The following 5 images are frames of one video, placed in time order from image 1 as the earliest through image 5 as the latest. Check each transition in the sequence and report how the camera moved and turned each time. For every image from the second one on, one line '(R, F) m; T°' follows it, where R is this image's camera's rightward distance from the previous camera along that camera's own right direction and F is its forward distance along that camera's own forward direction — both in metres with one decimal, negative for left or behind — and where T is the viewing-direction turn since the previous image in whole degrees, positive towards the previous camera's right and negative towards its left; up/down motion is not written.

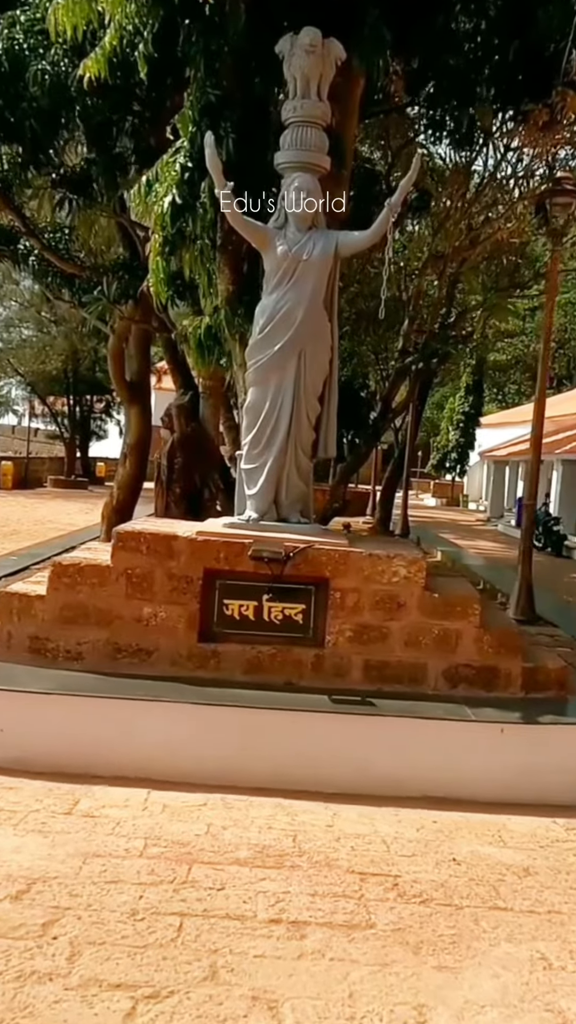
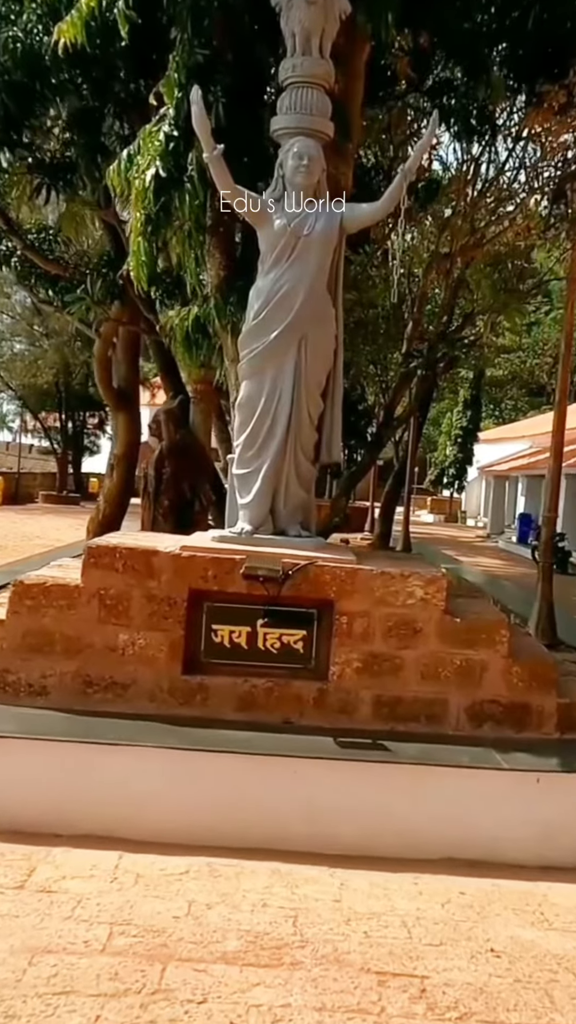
(0.0, +0.7) m; 0°
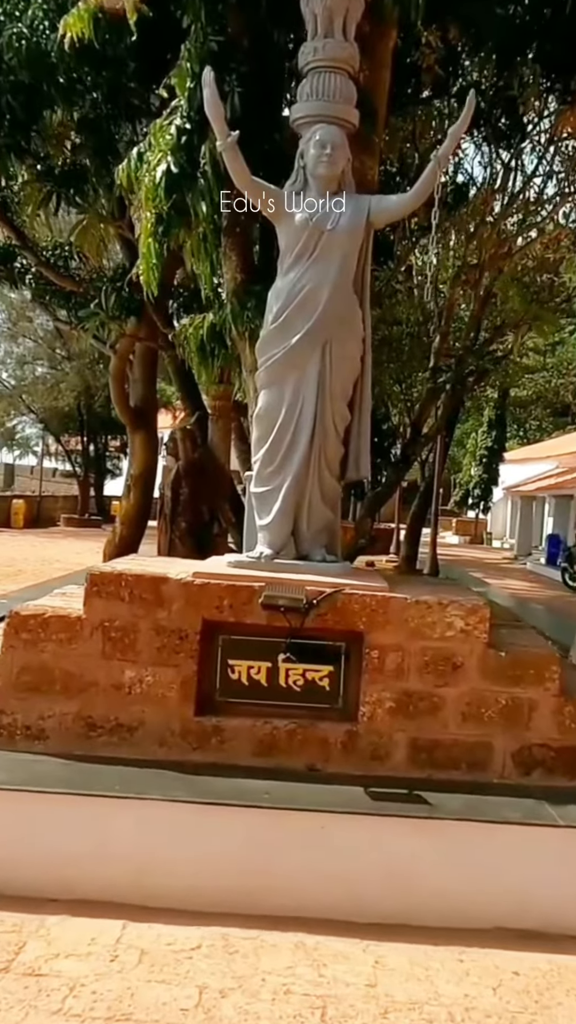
(0.0, +0.4) m; -1°
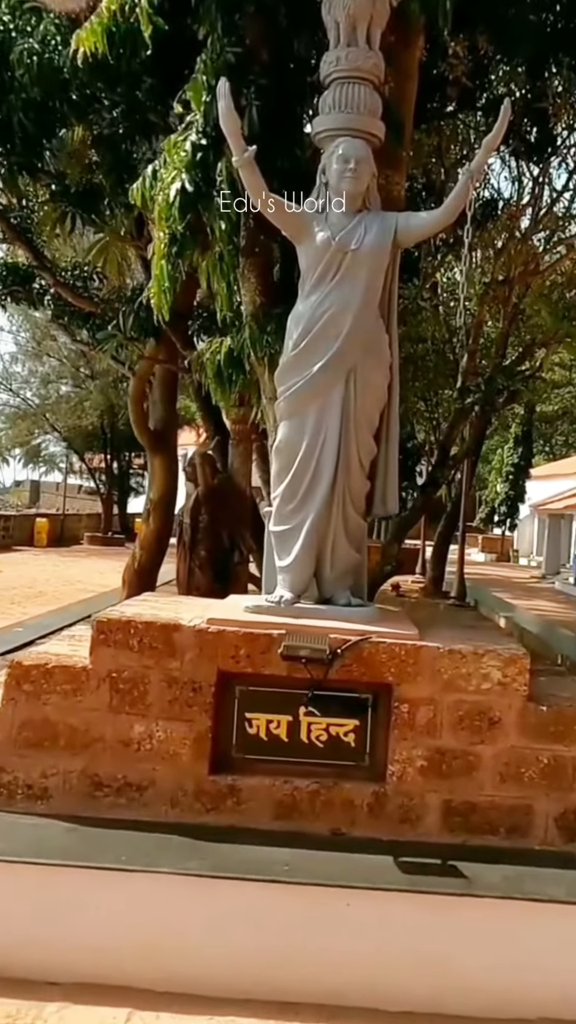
(0.0, +0.3) m; -2°
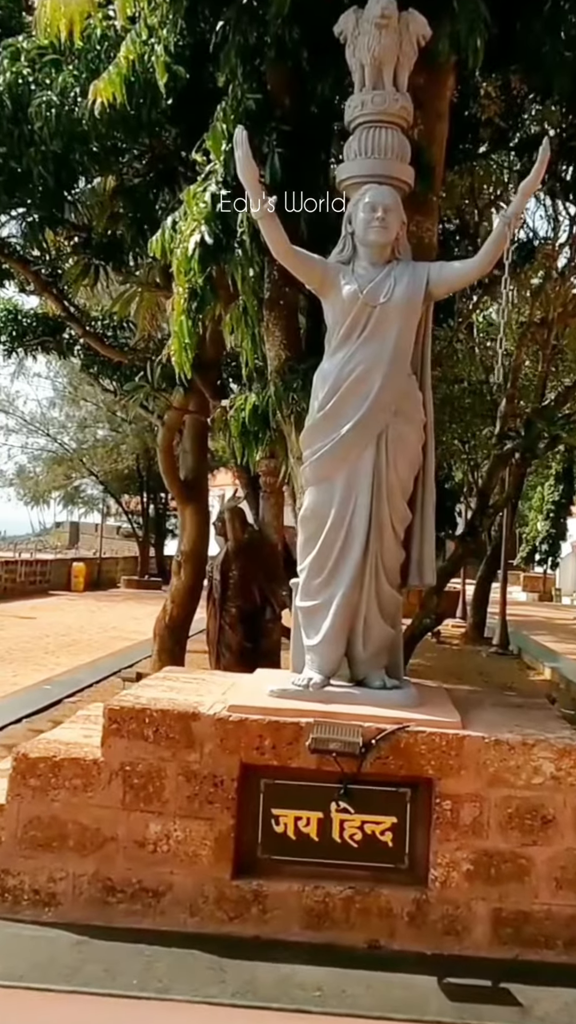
(0.0, +0.3) m; -2°
